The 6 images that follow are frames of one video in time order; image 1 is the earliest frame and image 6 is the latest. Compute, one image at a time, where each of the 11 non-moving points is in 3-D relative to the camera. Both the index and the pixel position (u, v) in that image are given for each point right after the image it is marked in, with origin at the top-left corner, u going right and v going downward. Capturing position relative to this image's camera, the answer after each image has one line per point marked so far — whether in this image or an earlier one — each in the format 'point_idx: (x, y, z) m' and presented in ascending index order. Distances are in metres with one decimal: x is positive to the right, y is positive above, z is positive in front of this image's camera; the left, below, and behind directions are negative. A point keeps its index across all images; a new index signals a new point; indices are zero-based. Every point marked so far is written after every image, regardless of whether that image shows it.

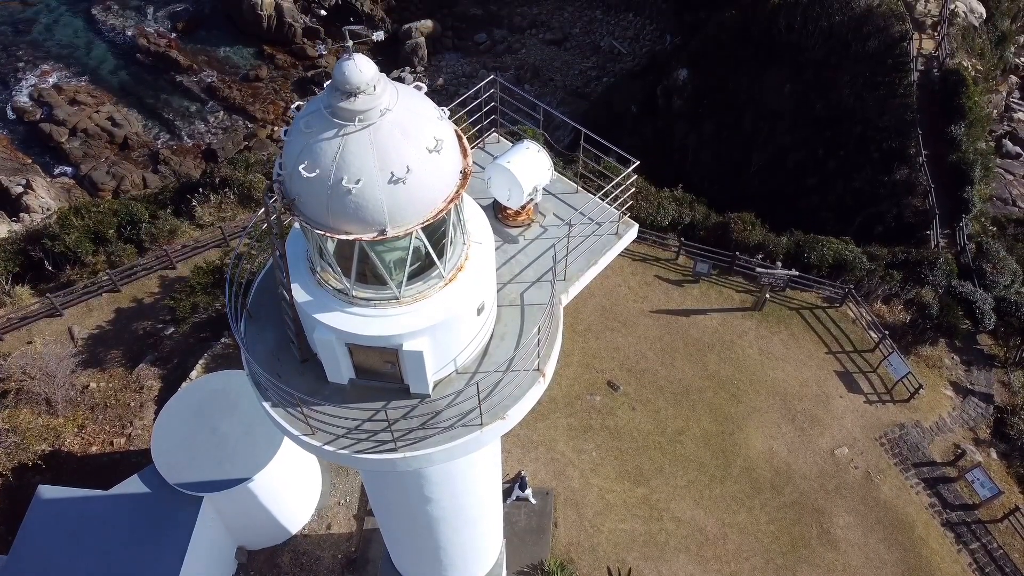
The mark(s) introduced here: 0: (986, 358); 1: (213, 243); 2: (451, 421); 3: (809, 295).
0: (+12.8, -2.1, +17.7) m
1: (-9.2, +1.3, +19.9) m
2: (-0.6, -1.1, +5.7) m
3: (+8.4, -0.2, +18.4) m
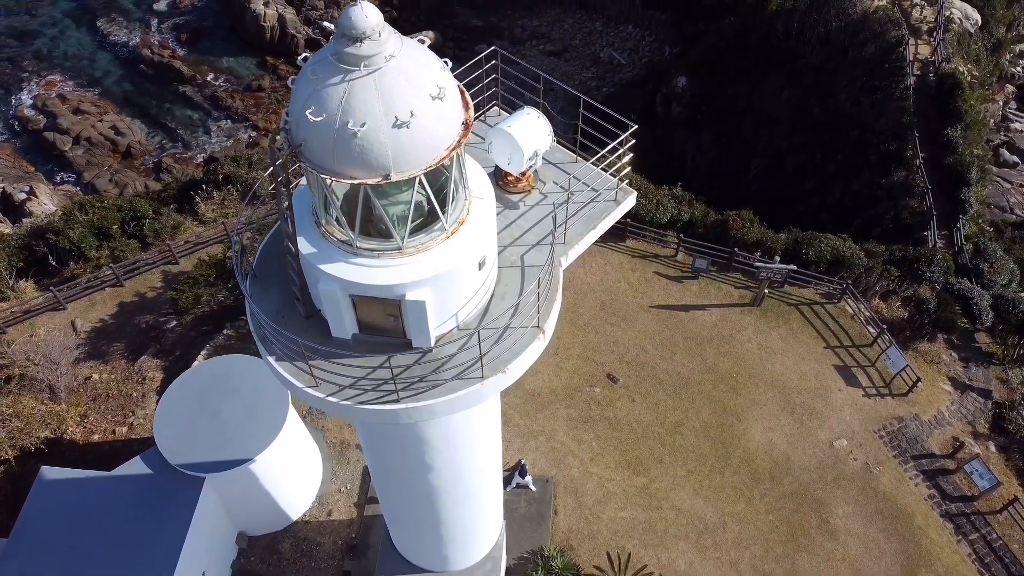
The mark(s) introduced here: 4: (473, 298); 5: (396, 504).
0: (+12.9, -2.0, +17.8) m
1: (-9.2, +1.5, +20.0) m
2: (-0.6, -0.7, +5.8) m
3: (+8.4, -0.1, +18.6) m
4: (-0.4, -0.1, +5.9) m
5: (-1.6, -3.0, +8.9) m
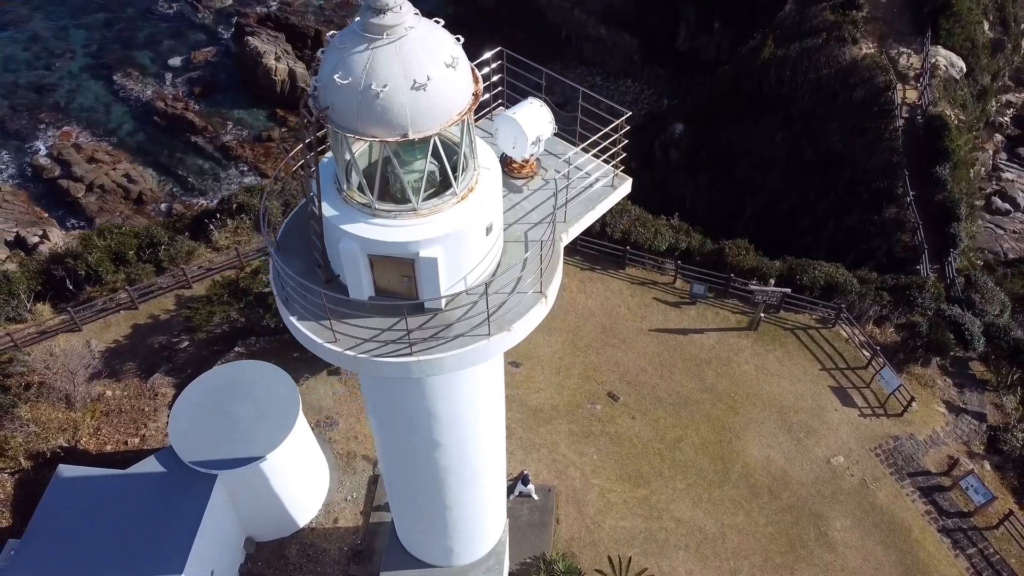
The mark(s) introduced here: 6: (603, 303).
0: (+12.9, -2.7, +18.1) m
1: (-9.1, +0.7, +20.7) m
2: (-0.5, -0.4, +6.3) m
3: (+8.5, -0.8, +19.1) m
4: (-0.3, +0.3, +6.5) m
5: (-1.5, -2.9, +9.2) m
6: (+2.7, -0.5, +19.3) m
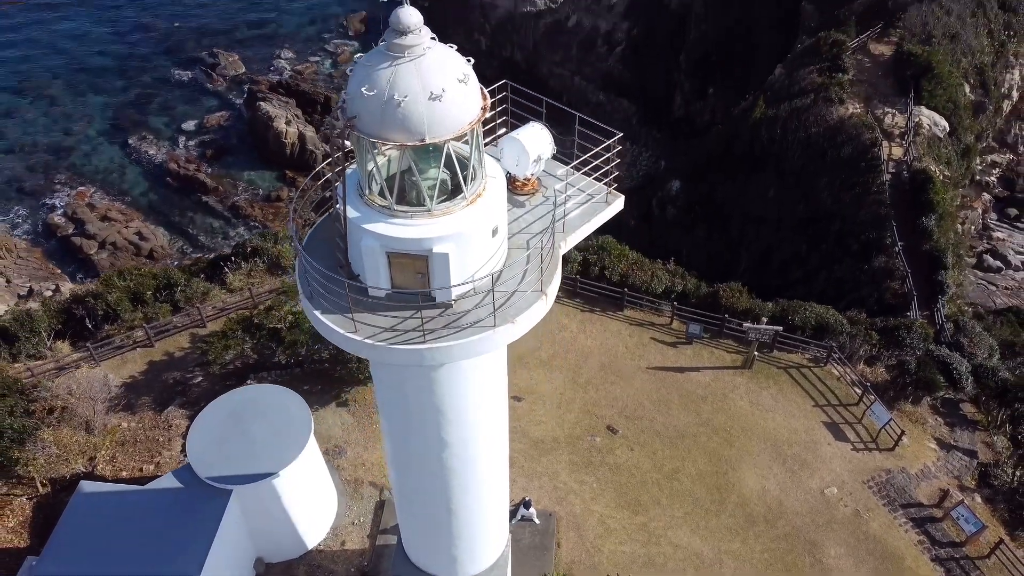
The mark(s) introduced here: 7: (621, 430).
0: (+13.0, -3.8, +18.7) m
1: (-9.0, -0.6, +21.6) m
2: (-0.4, -0.4, +7.2) m
3: (+8.6, -2.0, +19.8) m
4: (-0.3, +0.3, +7.4) m
5: (-1.5, -3.1, +9.8) m
6: (+2.8, -1.7, +20.1) m
7: (+2.9, -3.8, +17.4) m
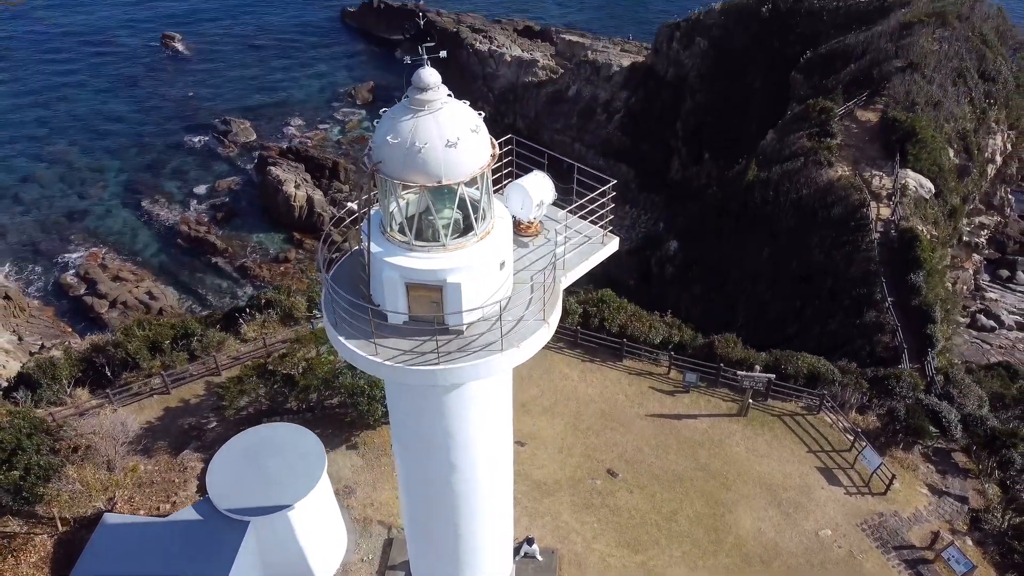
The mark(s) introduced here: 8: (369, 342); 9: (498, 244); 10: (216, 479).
0: (+13.1, -5.3, +19.2) m
1: (-8.9, -2.3, +22.6) m
2: (-0.4, -0.8, +8.1) m
3: (+8.7, -3.6, +20.5) m
4: (-0.2, -0.1, +8.4) m
5: (-1.4, -3.7, +10.5) m
6: (+2.9, -3.3, +20.9) m
7: (+3.0, -5.1, +18.0) m
8: (-1.8, -0.7, +8.2) m
9: (-0.2, +0.5, +8.2) m
10: (-6.2, -4.0, +13.8) m
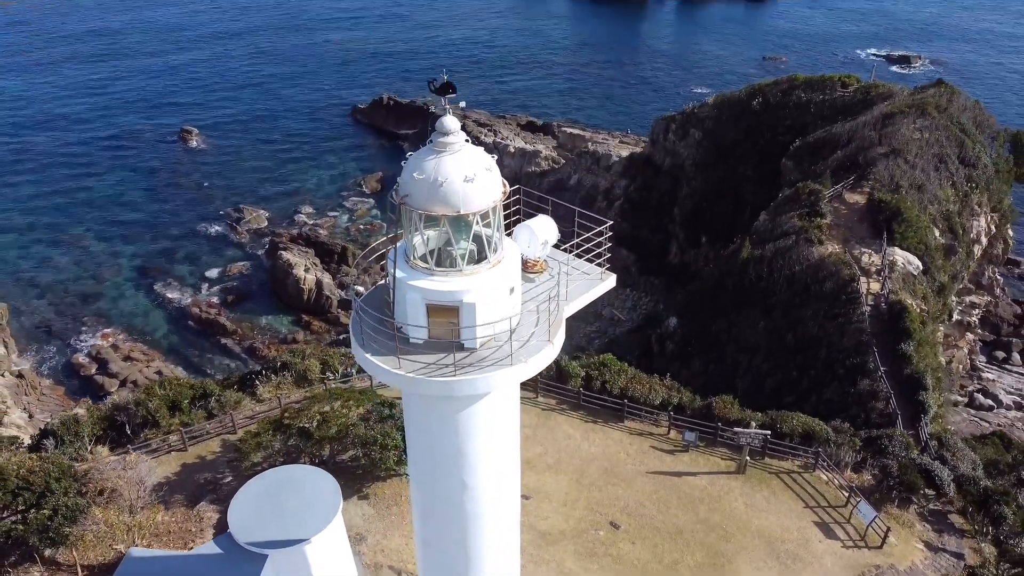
0: (+13.2, -7.1, +19.6) m
1: (-8.7, -4.5, +23.5) m
2: (-0.3, -1.1, +9.4) m
3: (+8.9, -5.6, +21.2) m
4: (-0.1, -0.5, +9.7) m
5: (-1.3, -4.4, +11.4) m
6: (+3.1, -5.3, +21.6) m
7: (+3.1, -6.7, +18.6) m
8: (-1.7, -1.1, +9.5) m
9: (-0.1, +0.1, +9.6) m
10: (-6.1, -5.1, +14.5) m
